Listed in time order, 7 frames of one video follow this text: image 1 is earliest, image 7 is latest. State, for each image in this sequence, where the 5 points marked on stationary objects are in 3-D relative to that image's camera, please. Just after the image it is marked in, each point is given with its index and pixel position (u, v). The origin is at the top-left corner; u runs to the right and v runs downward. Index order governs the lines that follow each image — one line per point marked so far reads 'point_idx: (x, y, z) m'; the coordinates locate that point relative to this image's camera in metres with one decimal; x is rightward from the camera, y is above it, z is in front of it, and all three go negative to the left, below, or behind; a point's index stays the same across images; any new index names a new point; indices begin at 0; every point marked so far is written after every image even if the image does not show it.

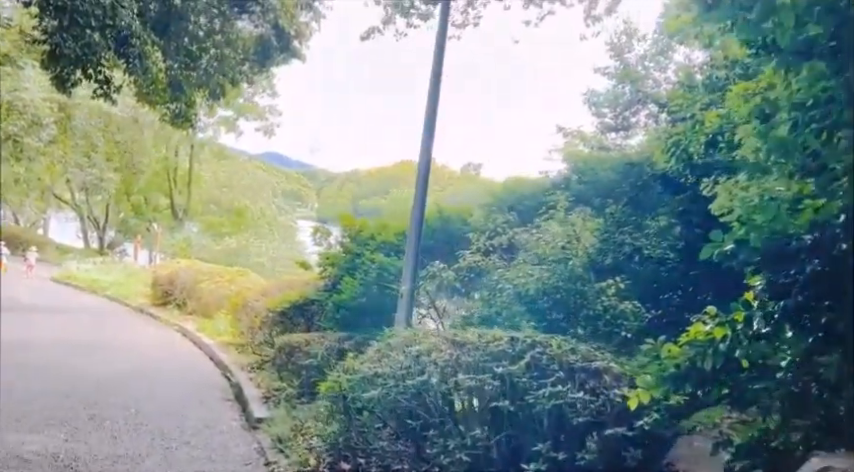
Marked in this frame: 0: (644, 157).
0: (+1.3, +0.4, +4.3) m
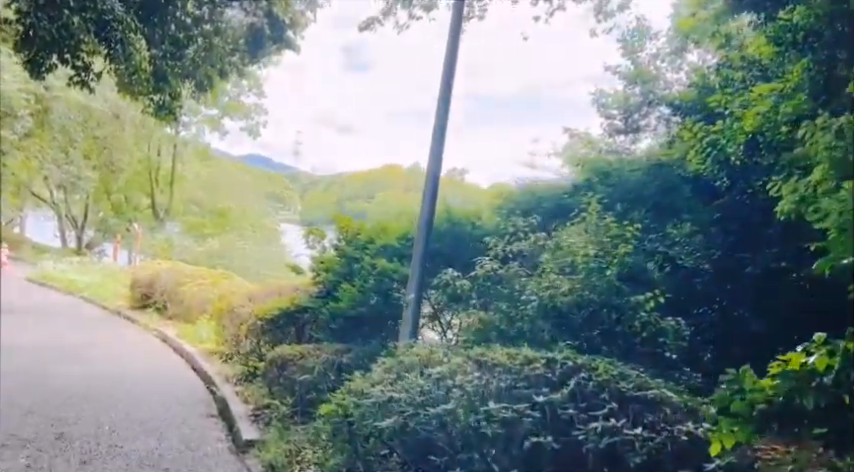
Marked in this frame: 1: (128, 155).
0: (+1.3, +0.4, +3.9) m
1: (-1.9, +0.5, +4.9) m
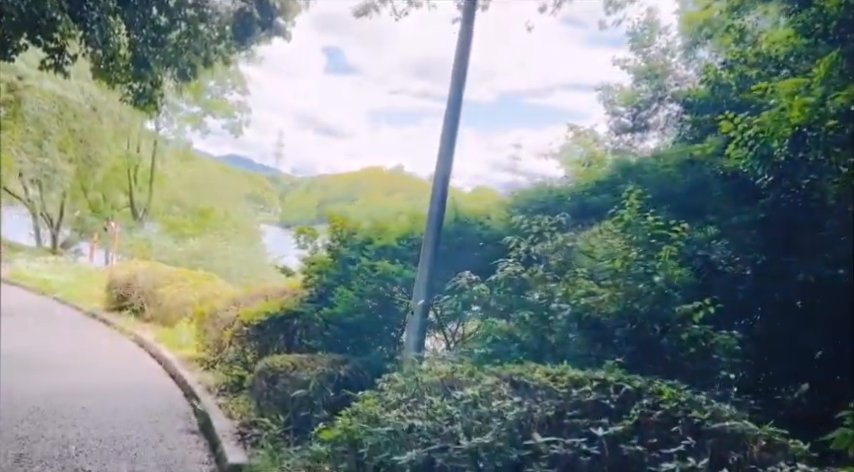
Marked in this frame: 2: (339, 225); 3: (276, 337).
0: (+1.3, +0.4, +3.6) m
1: (-1.9, +0.5, +4.5) m
2: (-0.5, +0.1, +4.3) m
3: (-0.9, -0.6, +4.5) m
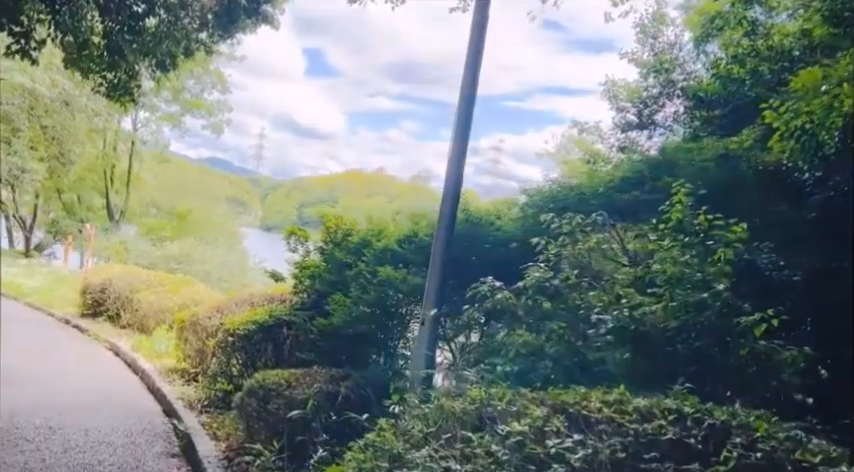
0: (+1.4, +0.4, +3.3) m
1: (-1.9, +0.5, +4.2) m
2: (-0.5, 0.0, +3.9) m
3: (-0.9, -0.6, +4.1) m
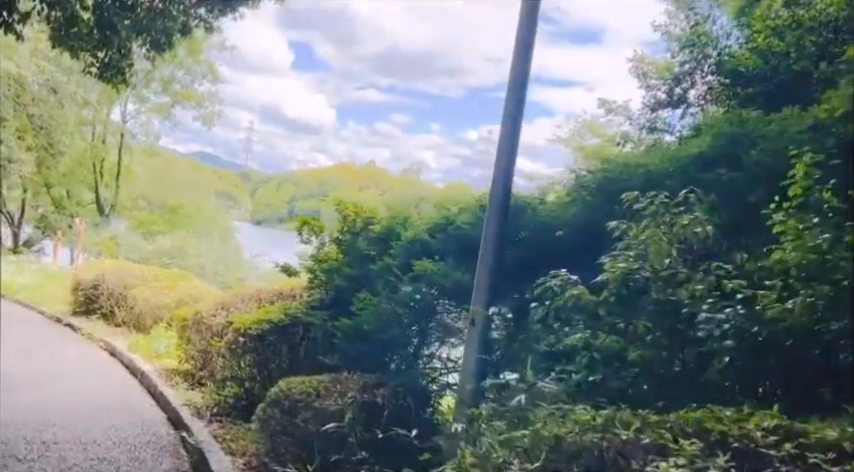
0: (+1.5, +0.4, +3.0) m
1: (-1.8, +0.5, +3.8) m
2: (-0.3, +0.1, +3.5) m
3: (-0.7, -0.6, +3.7) m
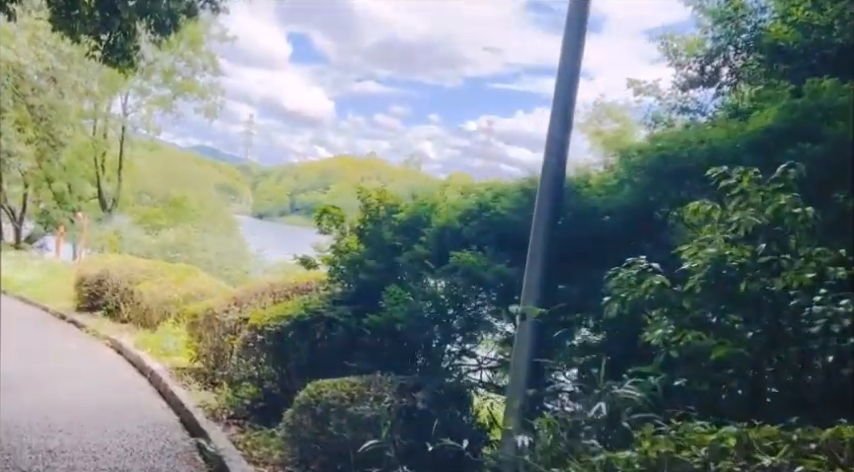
0: (+1.6, +0.5, +2.7) m
1: (-1.7, +0.6, +3.5) m
2: (-0.2, +0.1, +3.3) m
3: (-0.6, -0.5, +3.5) m
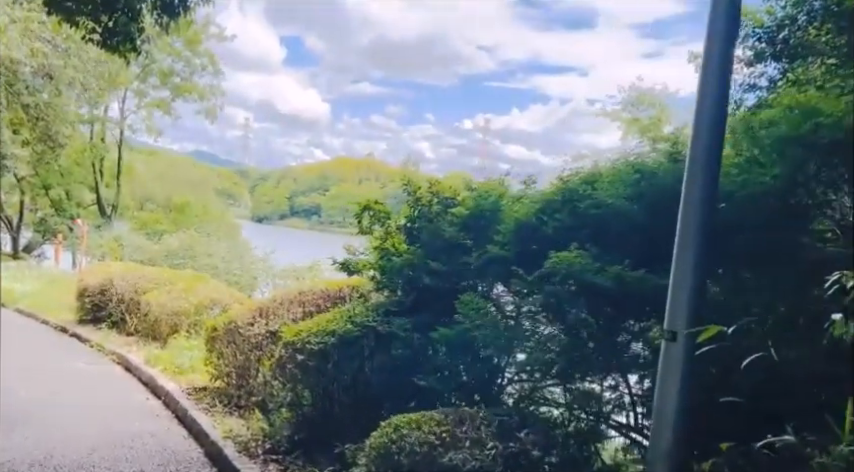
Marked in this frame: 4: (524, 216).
0: (+1.9, +0.6, +2.2) m
1: (-1.4, +0.5, +3.0) m
2: (+0.1, +0.2, +2.8) m
3: (-0.3, -0.5, +3.0) m
4: (+0.4, +0.1, +2.7) m
